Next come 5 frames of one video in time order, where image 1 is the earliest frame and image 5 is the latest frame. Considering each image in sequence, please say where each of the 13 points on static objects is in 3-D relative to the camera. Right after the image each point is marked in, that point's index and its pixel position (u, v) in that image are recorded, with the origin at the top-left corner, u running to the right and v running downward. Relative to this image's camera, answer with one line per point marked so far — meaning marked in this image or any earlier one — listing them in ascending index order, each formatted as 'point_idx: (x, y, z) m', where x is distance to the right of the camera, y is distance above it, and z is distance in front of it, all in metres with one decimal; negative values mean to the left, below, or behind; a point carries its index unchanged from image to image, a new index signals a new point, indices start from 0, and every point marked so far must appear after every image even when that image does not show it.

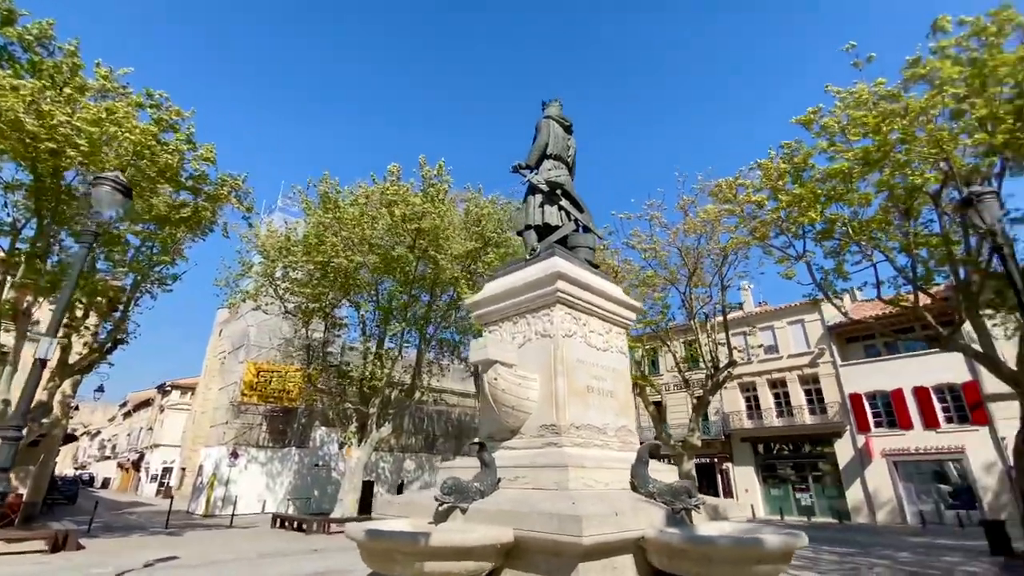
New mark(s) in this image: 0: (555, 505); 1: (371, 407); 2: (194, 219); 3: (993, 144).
0: (+0.3, -1.6, +3.5) m
1: (-5.1, -4.3, +17.4) m
2: (-7.9, +1.7, +11.9) m
3: (+10.3, +3.1, +10.2) m
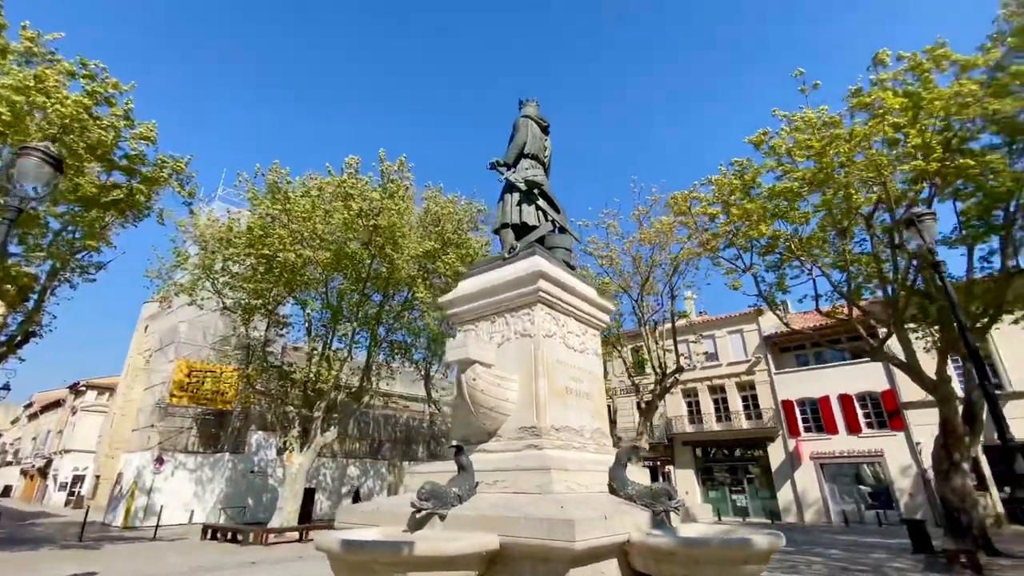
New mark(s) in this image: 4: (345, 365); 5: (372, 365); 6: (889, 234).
0: (+0.2, -1.5, +3.4) m
1: (-6.7, -4.2, +16.6) m
2: (-8.7, +1.9, +10.9) m
3: (+9.5, +2.7, +11.2) m
4: (-6.6, -3.0, +18.9) m
5: (-5.3, -2.9, +18.2) m
6: (+10.0, +1.4, +12.7) m
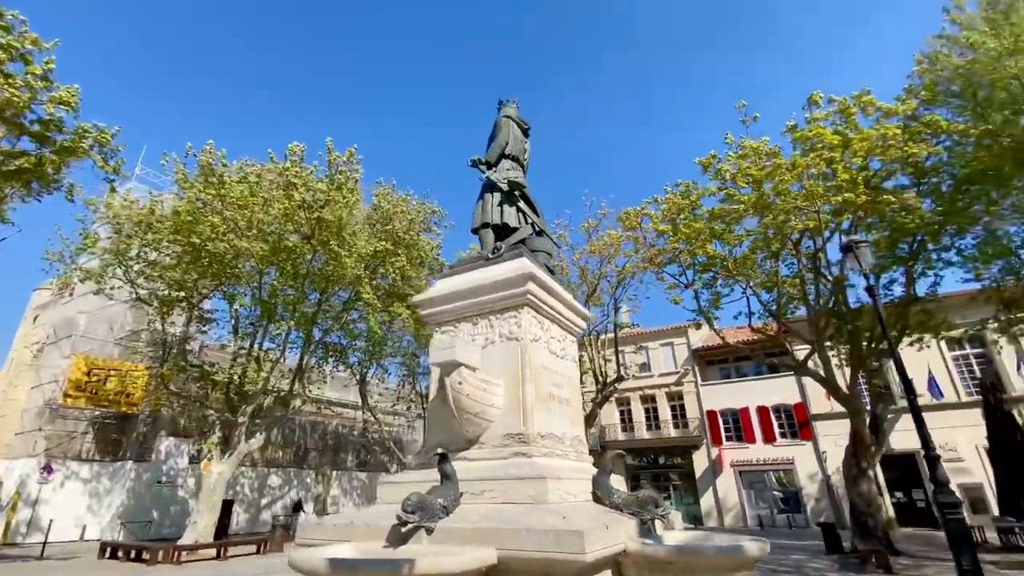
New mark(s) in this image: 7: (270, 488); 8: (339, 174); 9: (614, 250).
0: (+0.2, -1.5, +3.2) m
1: (-8.6, -4.0, +15.3) m
2: (-9.5, +2.3, +9.5) m
3: (+8.5, +2.2, +12.3) m
4: (-8.8, -2.9, +17.7) m
5: (-7.4, -2.8, +17.1) m
6: (+8.7, +0.8, +13.9) m
7: (-10.0, -8.2, +19.9) m
8: (-5.1, +3.4, +14.2) m
9: (+3.6, +1.3, +16.7) m
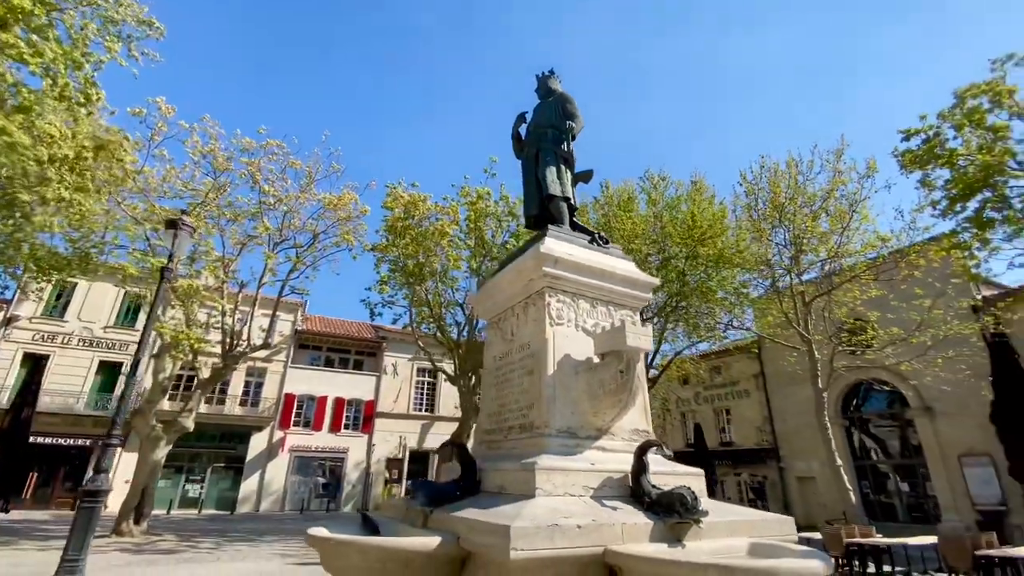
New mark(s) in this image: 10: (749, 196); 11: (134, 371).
0: (+1.9, -1.8, +3.9) m
1: (-12.9, +1.4, +3.7) m
2: (-6.5, +6.4, +0.6) m
3: (+0.5, +0.6, +16.5) m
4: (-14.4, +3.0, +5.2) m
5: (-13.2, +2.5, +6.0) m
6: (-1.1, -0.4, +17.3) m
7: (-18.7, -1.0, +4.7) m
8: (-7.5, +6.8, +7.1) m
9: (-5.8, +2.4, +15.1) m
10: (+7.3, +2.8, +14.8) m
11: (-5.5, -1.3, +7.0) m
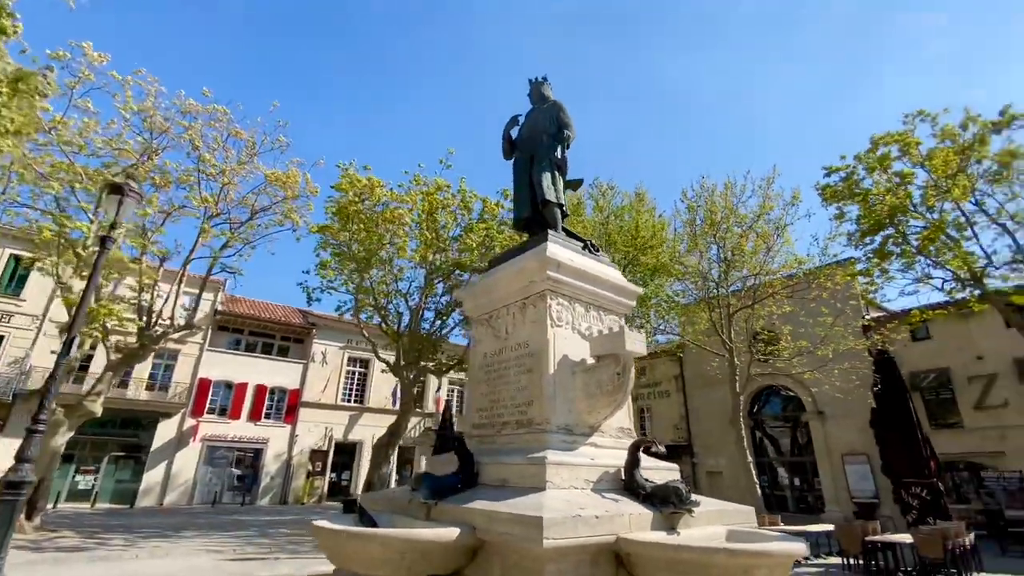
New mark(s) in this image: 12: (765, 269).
0: (+1.9, -1.9, +4.4) m
1: (-12.5, +2.3, +1.9) m
2: (-5.4, +6.7, -0.3) m
3: (-1.3, +0.8, +16.6) m
4: (-14.1, +4.0, +3.1) m
5: (-13.1, +3.4, +4.1) m
6: (-3.1, -0.1, +17.1) m
7: (-18.5, +0.2, +2.0) m
8: (-7.3, +7.3, +6.0) m
9: (-7.1, +3.0, +14.2) m
10: (+5.9, +2.5, +16.0) m
11: (-5.9, -0.8, +6.3) m
12: (+8.0, +0.6, +15.1) m
